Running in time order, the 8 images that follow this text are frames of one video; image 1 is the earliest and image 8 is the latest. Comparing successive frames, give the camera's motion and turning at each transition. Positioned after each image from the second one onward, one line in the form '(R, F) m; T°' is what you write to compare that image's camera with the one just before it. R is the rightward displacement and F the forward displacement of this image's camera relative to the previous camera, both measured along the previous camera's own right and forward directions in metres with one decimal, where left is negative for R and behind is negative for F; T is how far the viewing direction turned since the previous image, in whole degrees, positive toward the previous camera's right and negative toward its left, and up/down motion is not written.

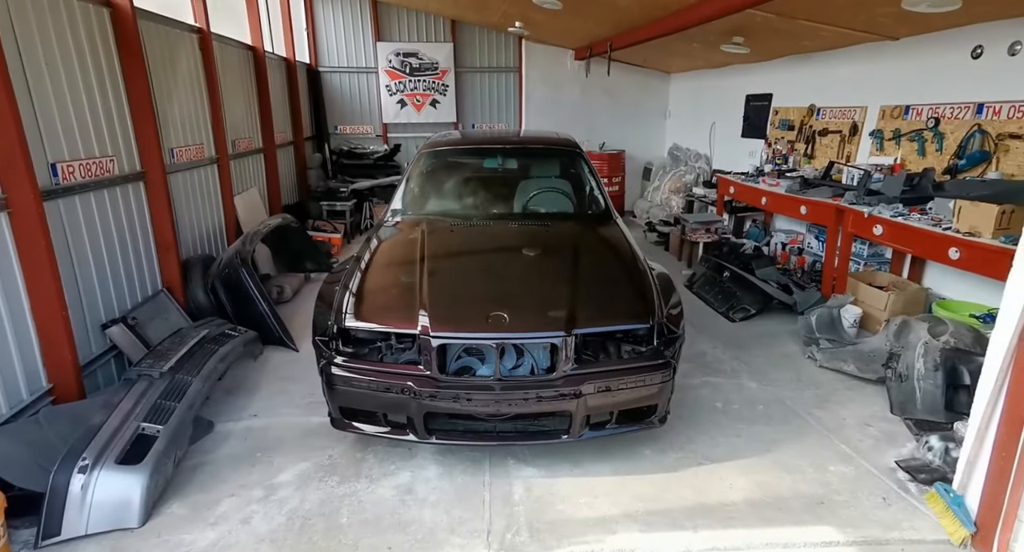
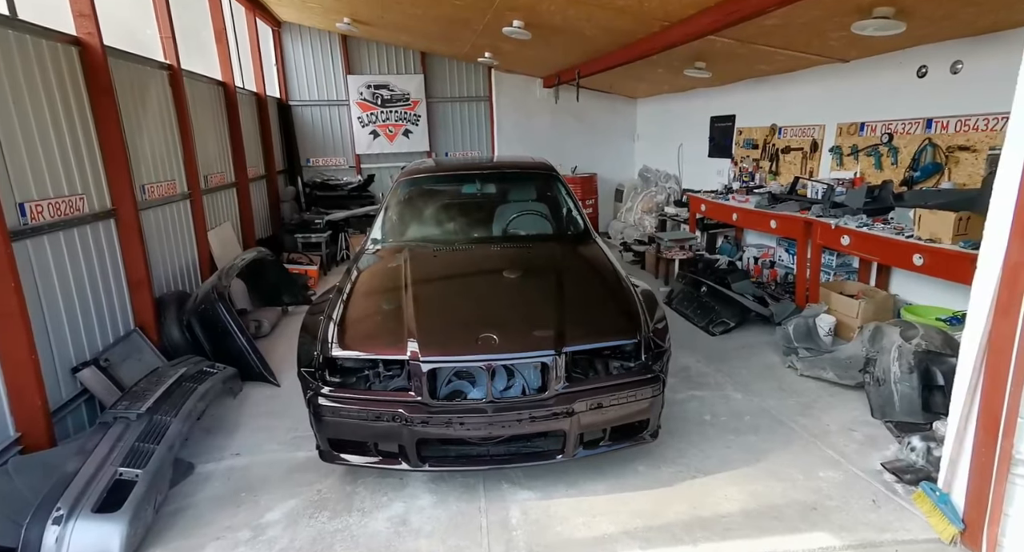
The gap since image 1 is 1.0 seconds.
(-0.1, 0.0) m; +3°
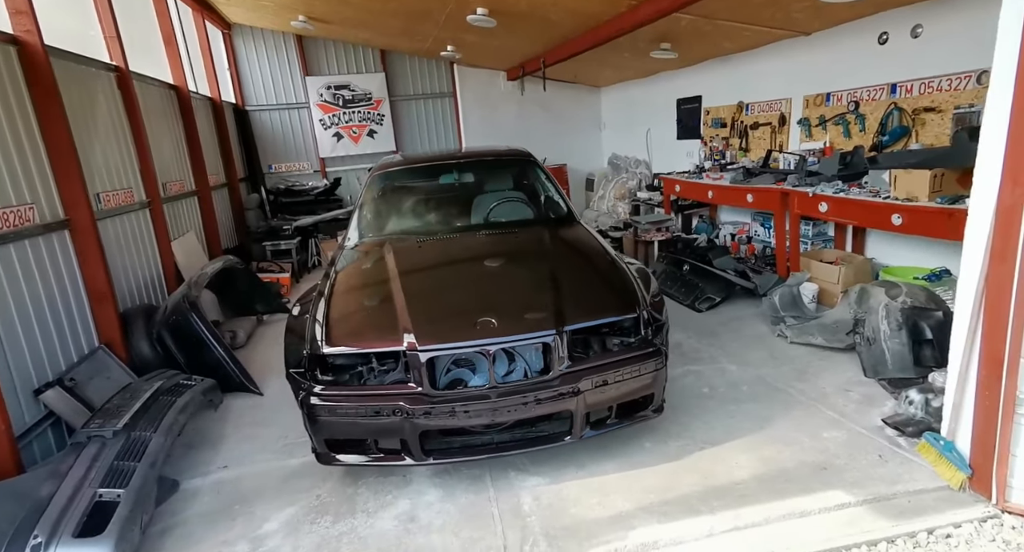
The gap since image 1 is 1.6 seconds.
(-0.1, +0.1) m; +3°
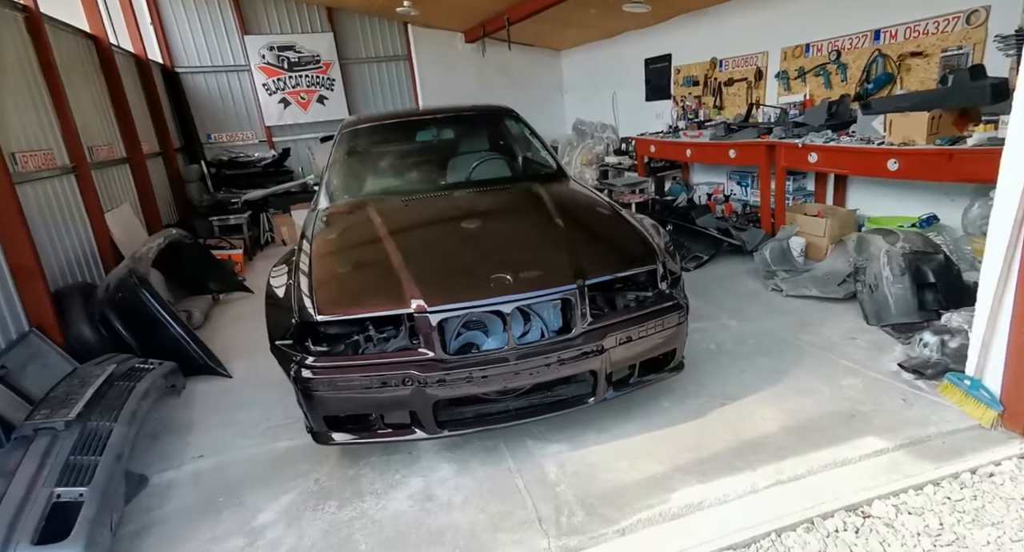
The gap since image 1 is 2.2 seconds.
(-0.2, +0.2) m; +5°
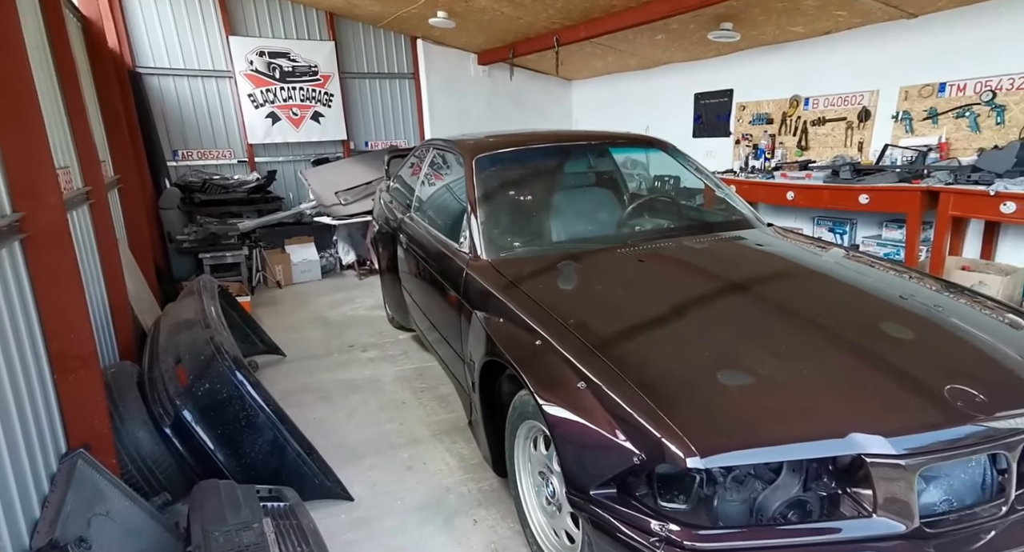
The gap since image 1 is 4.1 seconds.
(-1.3, +0.9) m; +8°
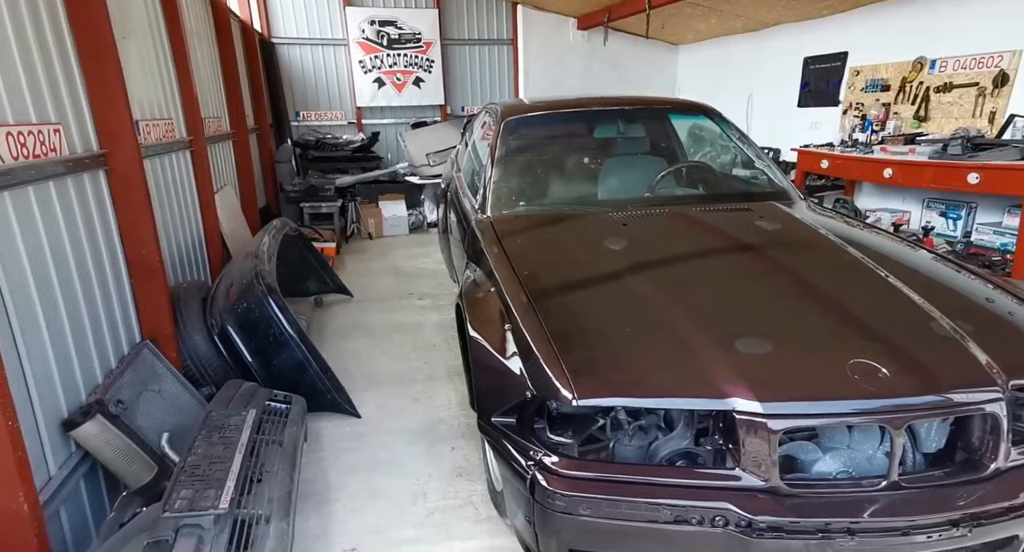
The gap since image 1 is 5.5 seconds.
(+0.5, -0.1) m; -13°
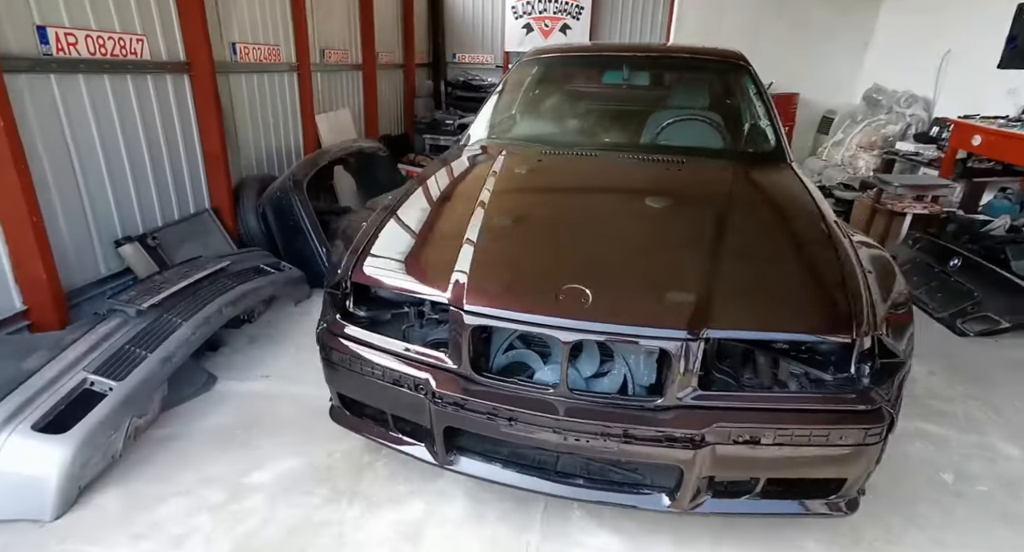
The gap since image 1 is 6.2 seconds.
(+1.1, 0.0) m; -20°
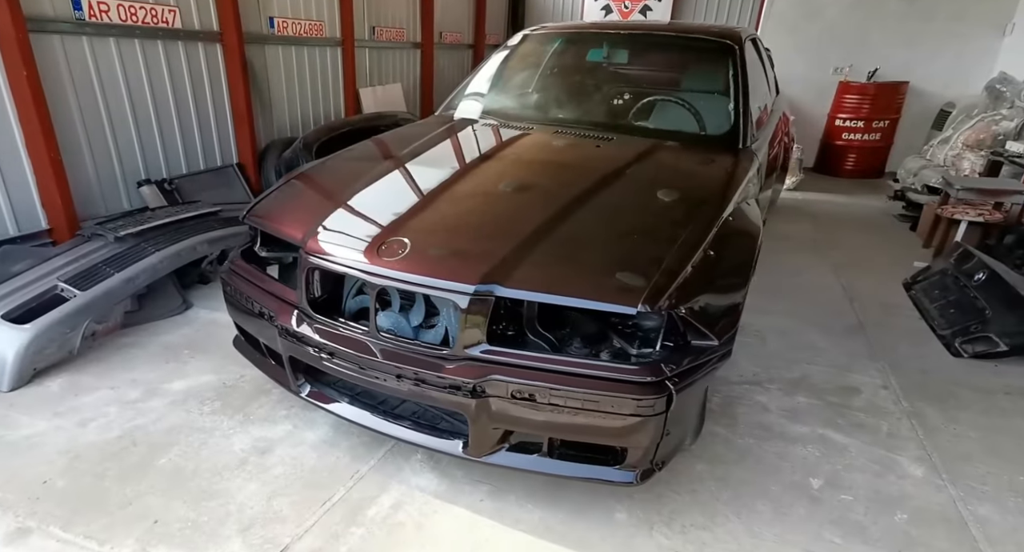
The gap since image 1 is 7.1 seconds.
(+0.7, 0.0) m; -11°
